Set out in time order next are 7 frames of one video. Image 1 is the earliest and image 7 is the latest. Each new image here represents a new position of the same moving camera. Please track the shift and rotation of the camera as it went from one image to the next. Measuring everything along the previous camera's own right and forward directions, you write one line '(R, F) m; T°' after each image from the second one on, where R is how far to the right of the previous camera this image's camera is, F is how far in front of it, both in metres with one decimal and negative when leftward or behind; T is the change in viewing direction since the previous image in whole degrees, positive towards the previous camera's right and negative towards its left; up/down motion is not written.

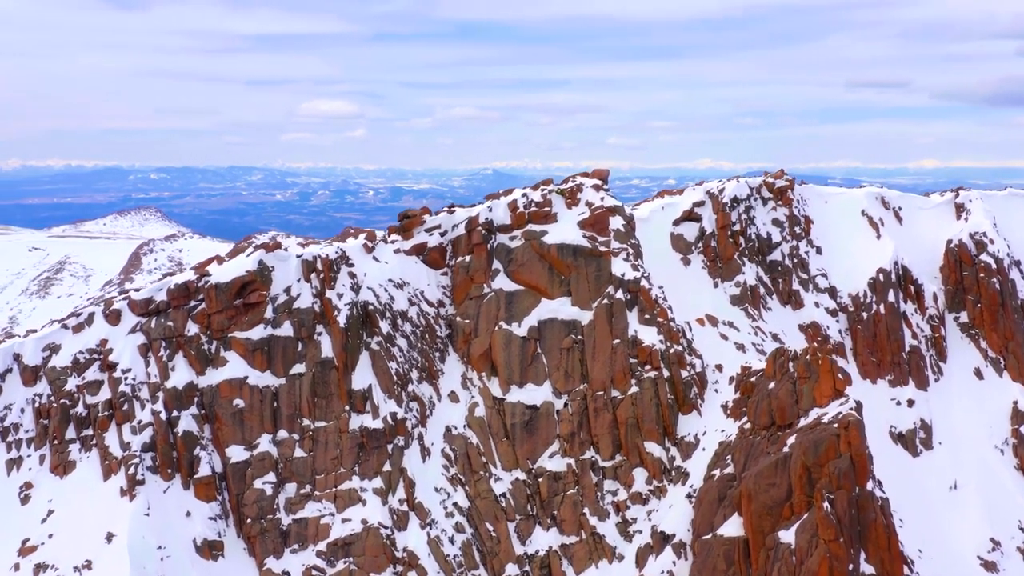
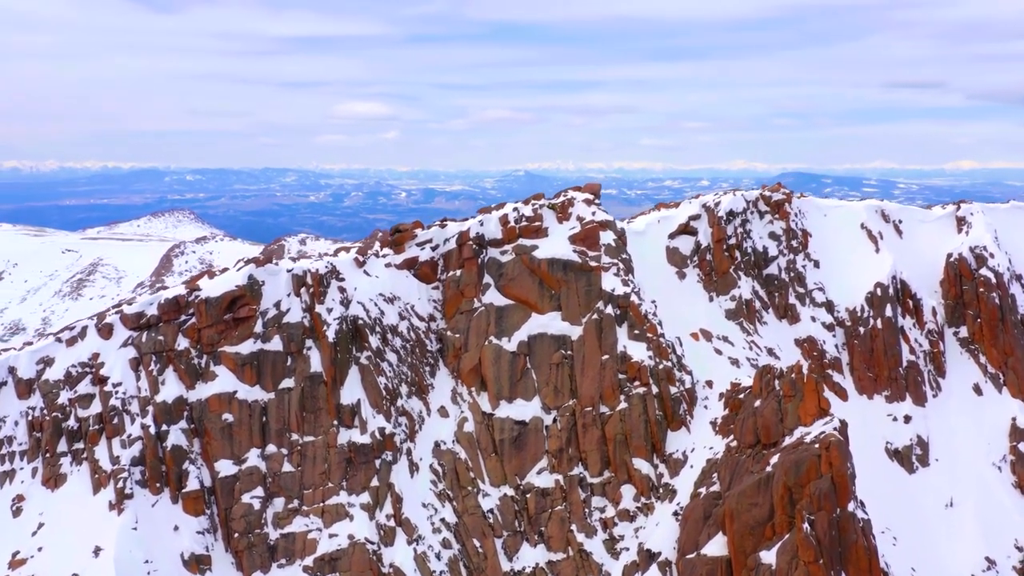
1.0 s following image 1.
(+1.8, 0.0) m; -1°
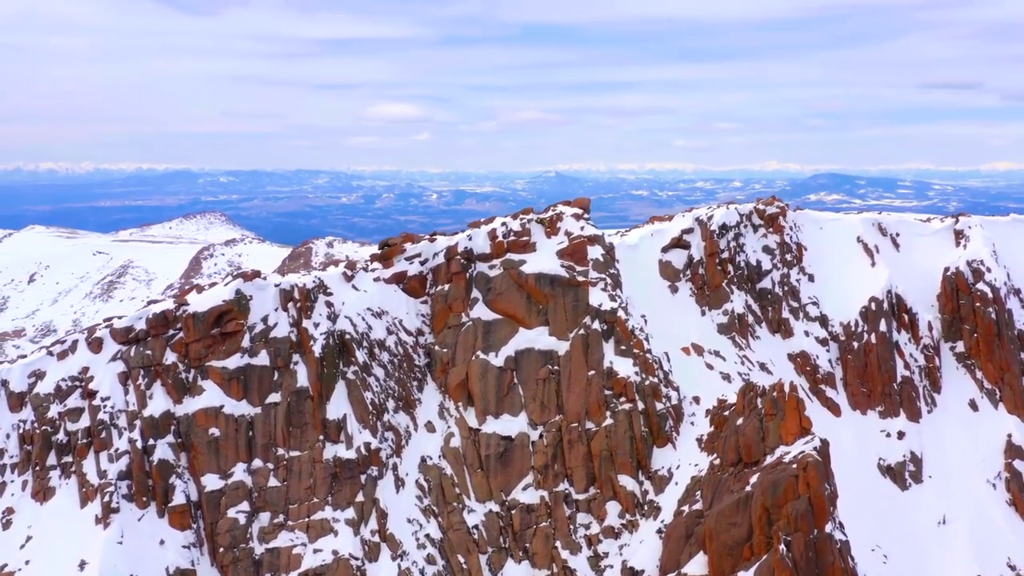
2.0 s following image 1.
(+1.9, 0.0) m; -1°
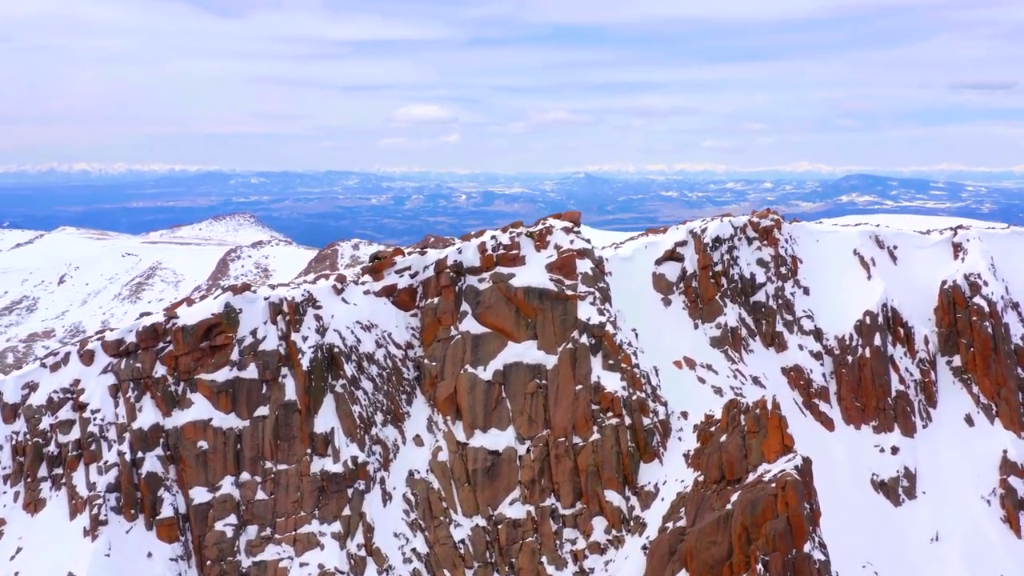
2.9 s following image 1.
(+1.8, -0.1) m; -1°
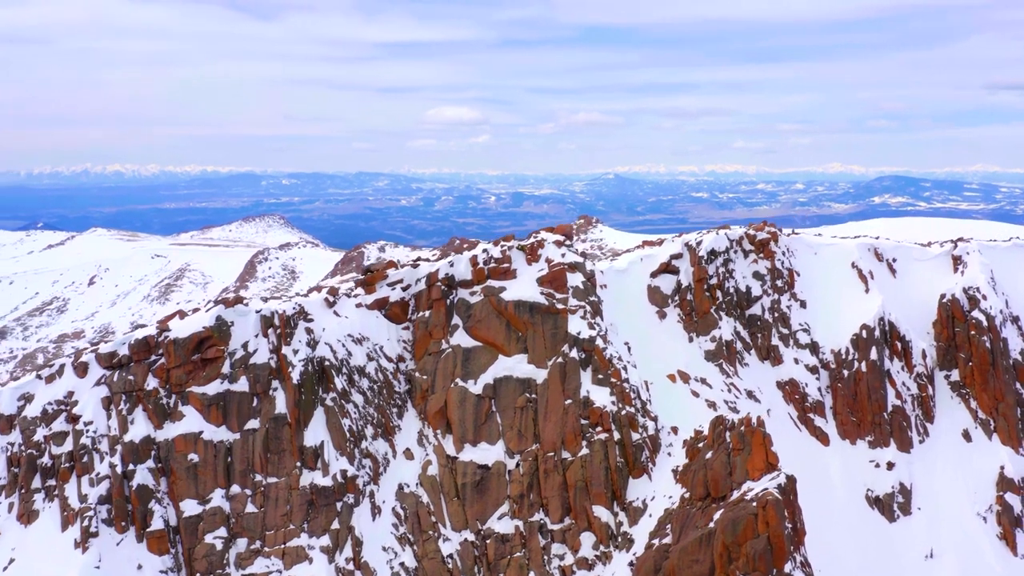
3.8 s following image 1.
(+1.6, -0.1) m; -1°
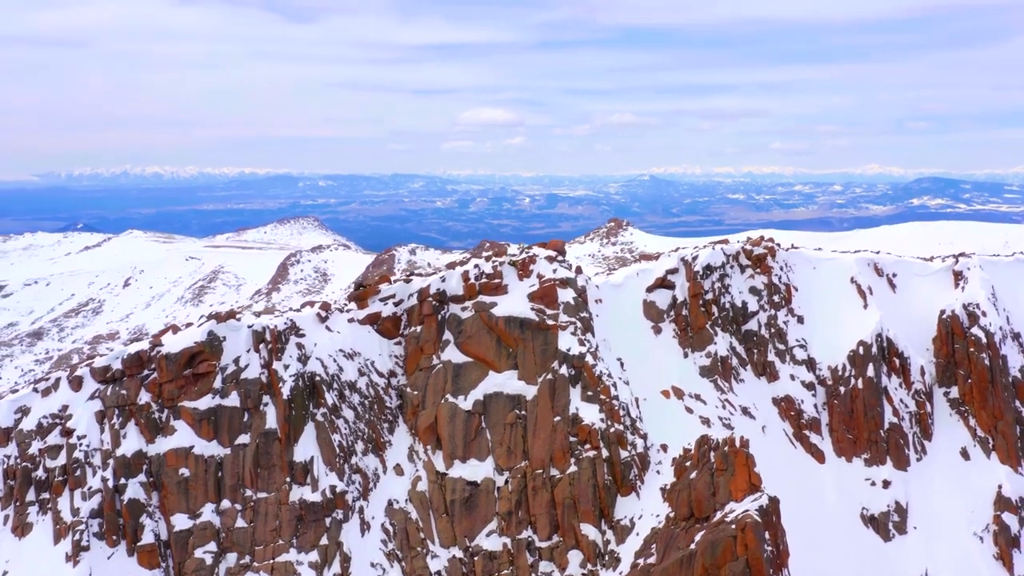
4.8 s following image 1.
(+1.8, -0.1) m; -1°
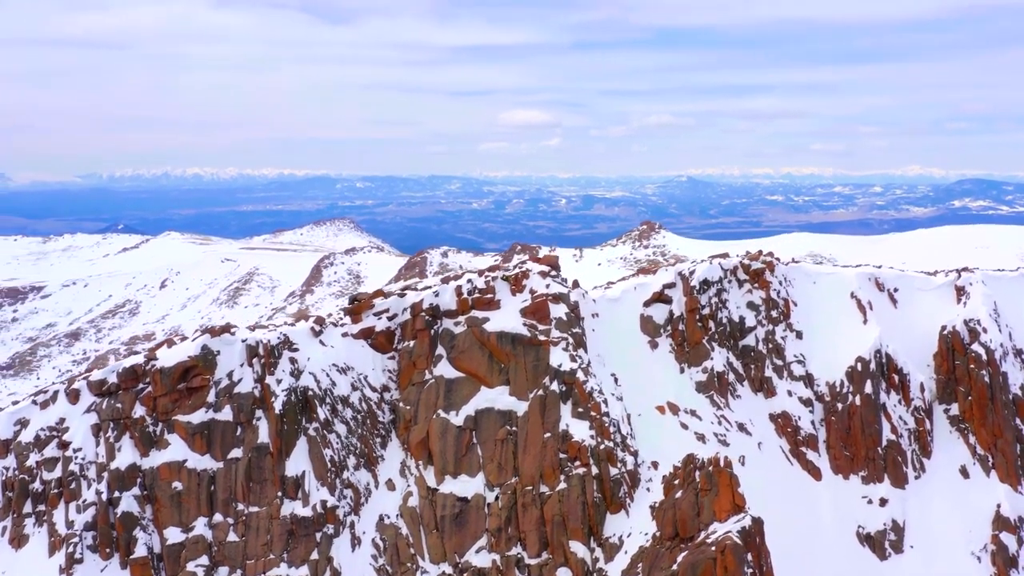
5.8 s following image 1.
(+1.8, -0.2) m; -1°
